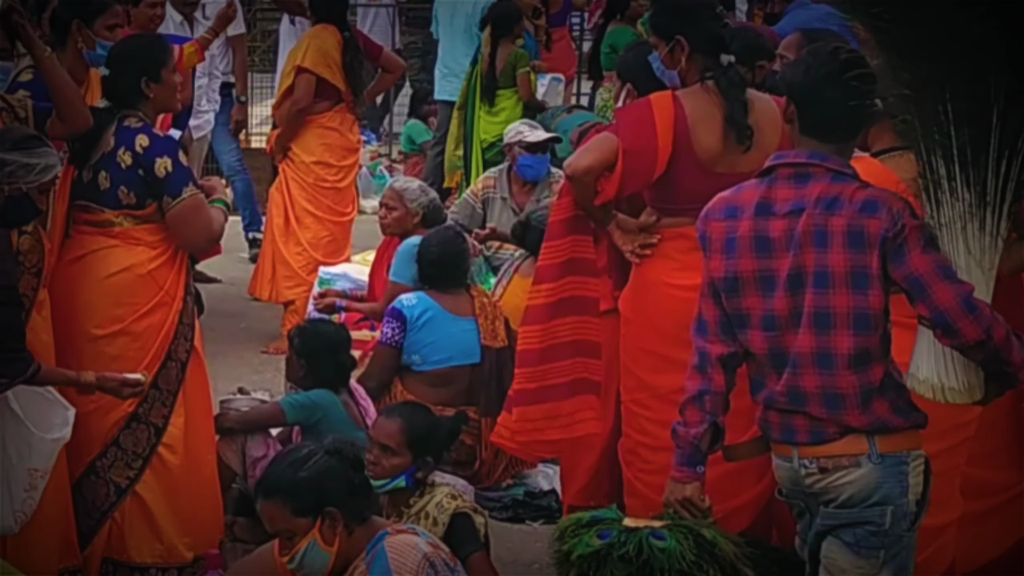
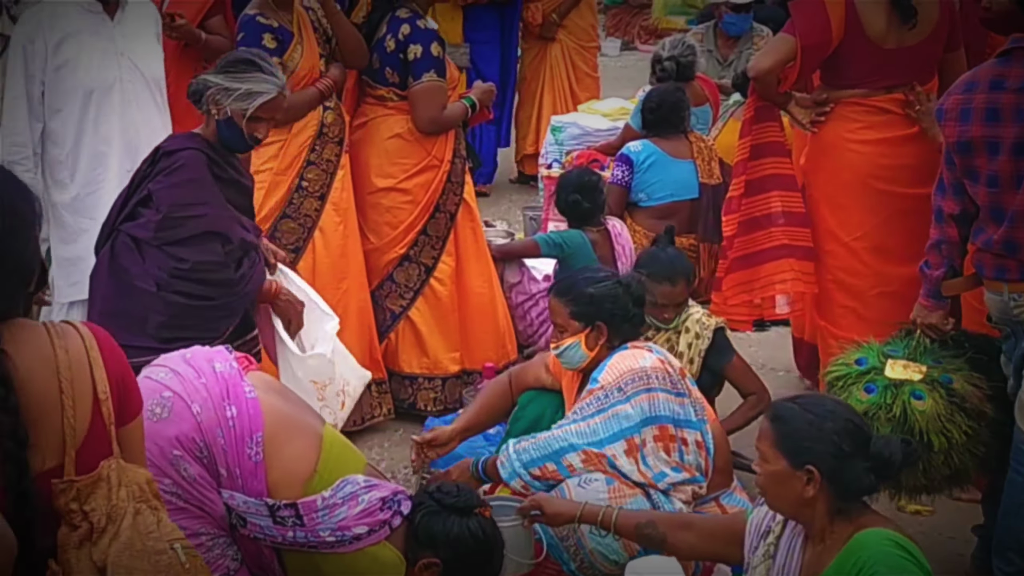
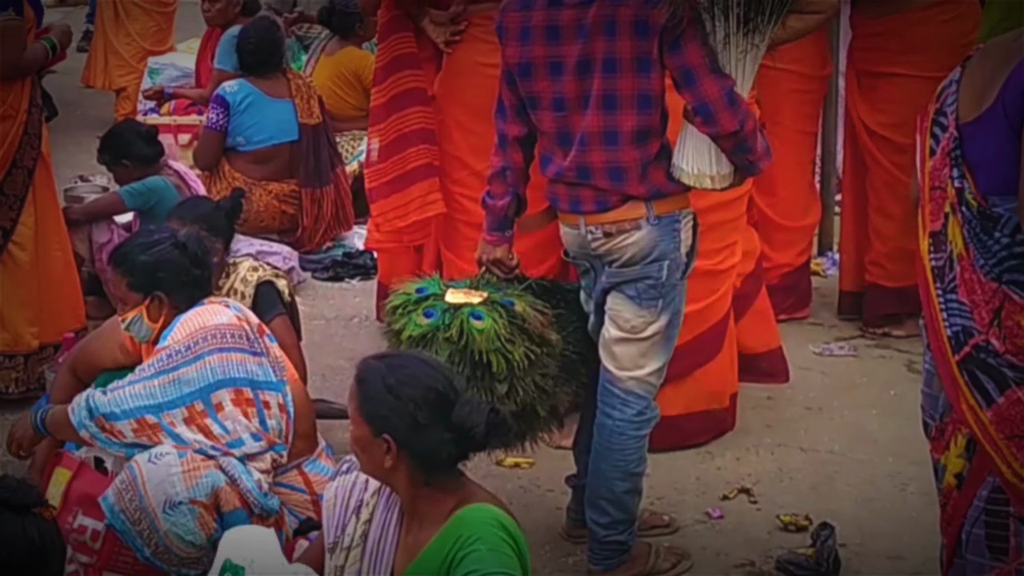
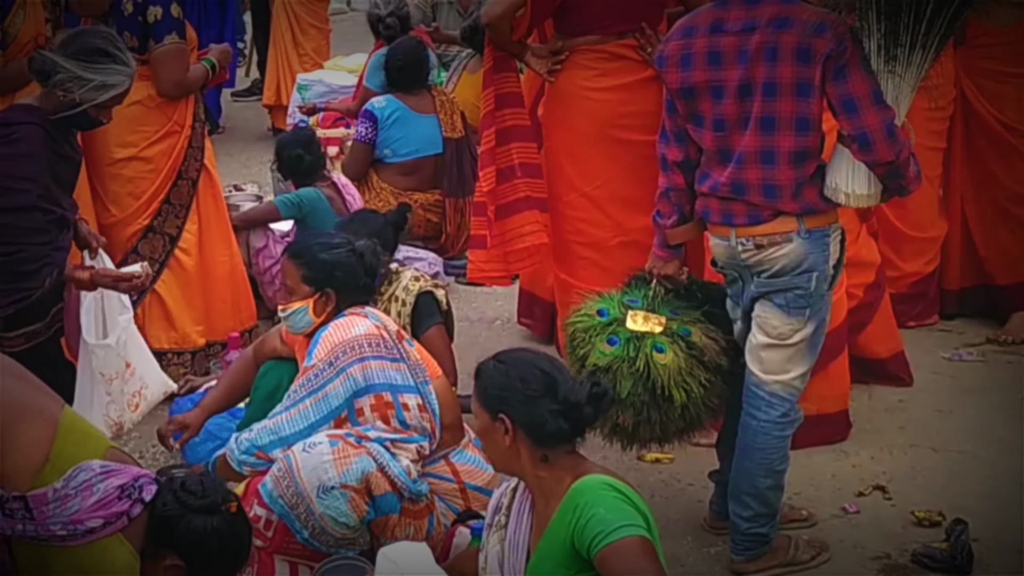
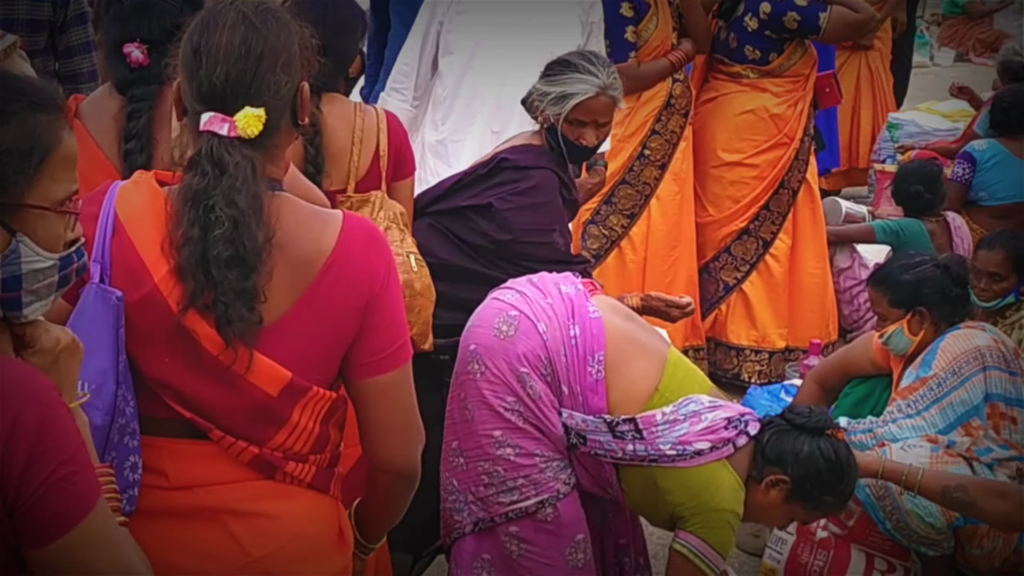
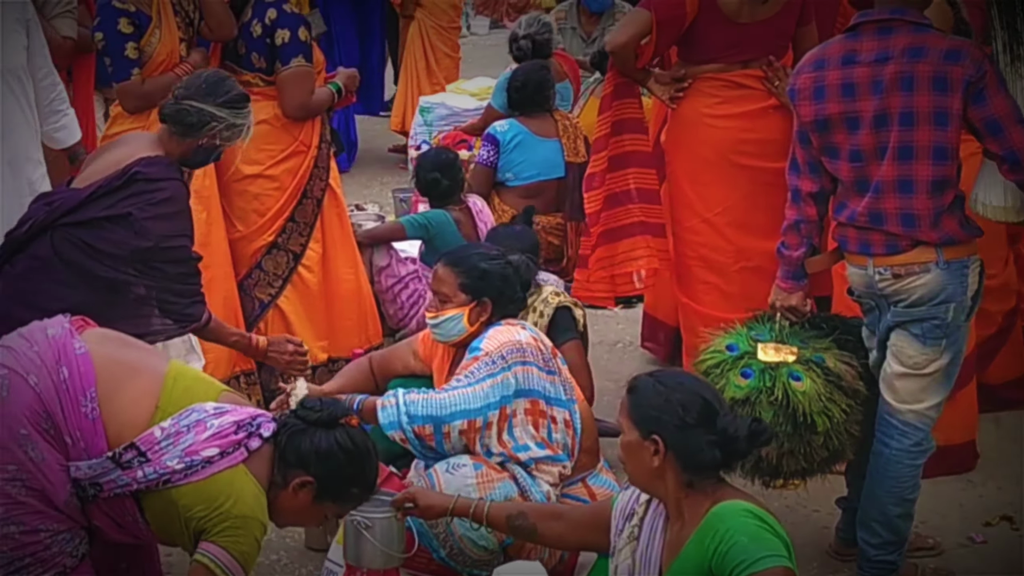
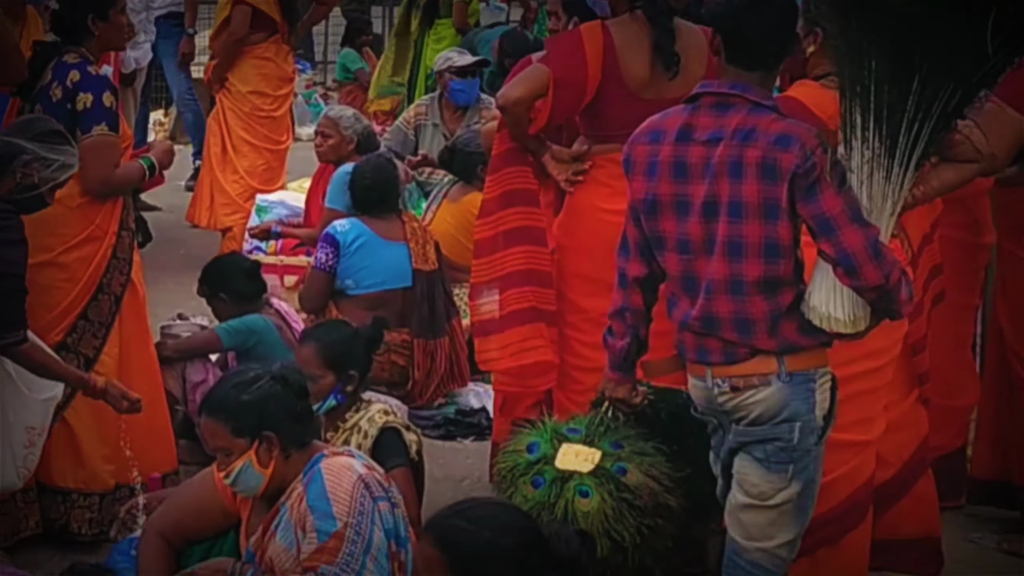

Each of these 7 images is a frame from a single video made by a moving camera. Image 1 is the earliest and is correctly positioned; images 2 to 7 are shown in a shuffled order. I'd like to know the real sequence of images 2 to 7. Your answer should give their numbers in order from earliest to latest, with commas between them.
7, 3, 4, 6, 2, 5
